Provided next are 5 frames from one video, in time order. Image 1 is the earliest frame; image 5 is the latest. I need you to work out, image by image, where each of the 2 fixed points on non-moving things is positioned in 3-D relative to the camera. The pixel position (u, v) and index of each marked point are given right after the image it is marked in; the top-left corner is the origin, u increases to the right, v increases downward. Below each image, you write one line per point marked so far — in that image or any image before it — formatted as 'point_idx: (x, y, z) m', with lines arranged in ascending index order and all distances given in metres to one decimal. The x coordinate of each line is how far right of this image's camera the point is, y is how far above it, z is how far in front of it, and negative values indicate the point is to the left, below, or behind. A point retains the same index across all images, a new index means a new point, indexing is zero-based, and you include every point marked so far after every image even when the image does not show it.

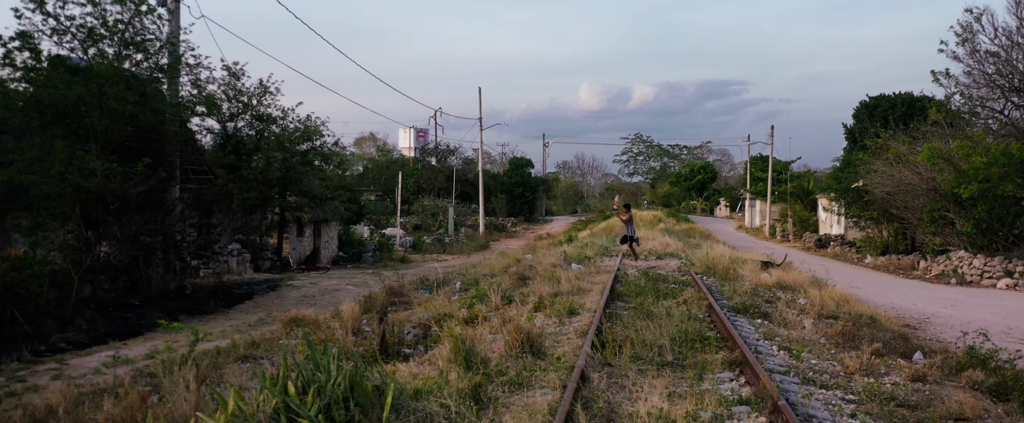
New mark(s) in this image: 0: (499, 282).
0: (-0.2, -1.3, +13.9) m
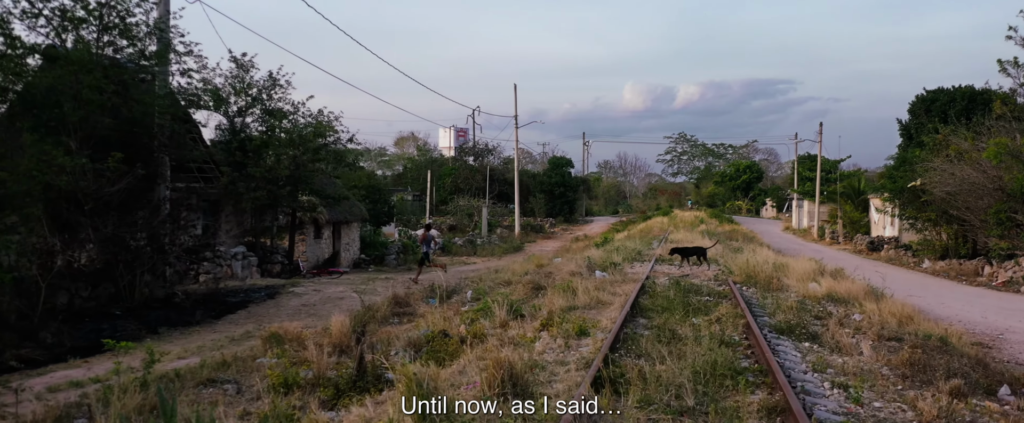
0: (0.0, -1.3, +12.5) m
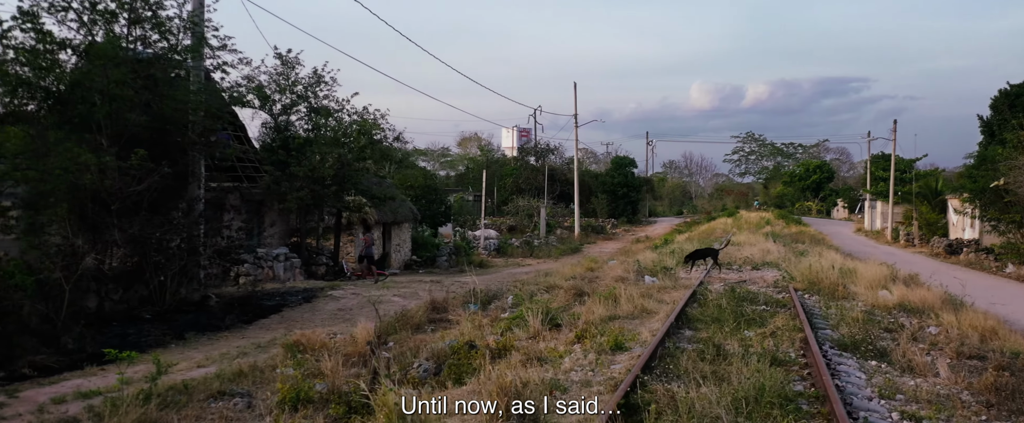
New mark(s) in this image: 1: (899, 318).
0: (+0.6, -1.3, +11.8) m
1: (+5.3, -1.4, +10.4) m
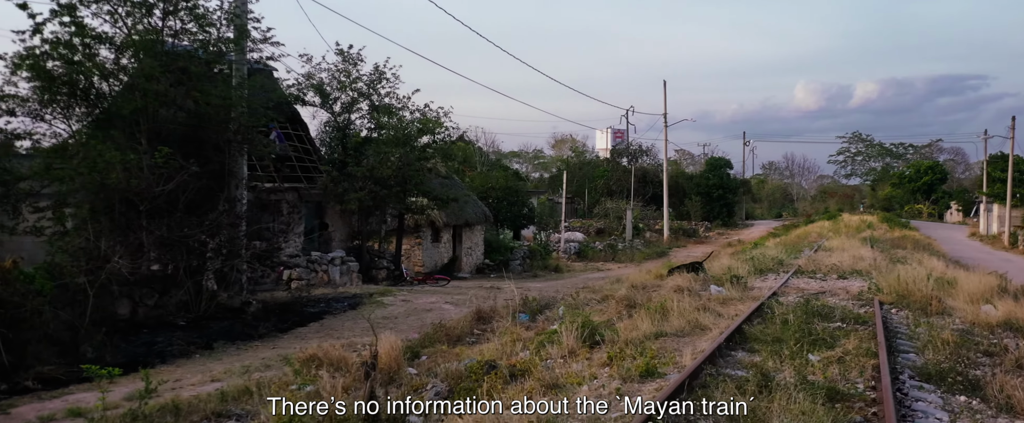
0: (+1.3, -1.4, +10.8) m
1: (+5.7, -1.5, +8.9) m
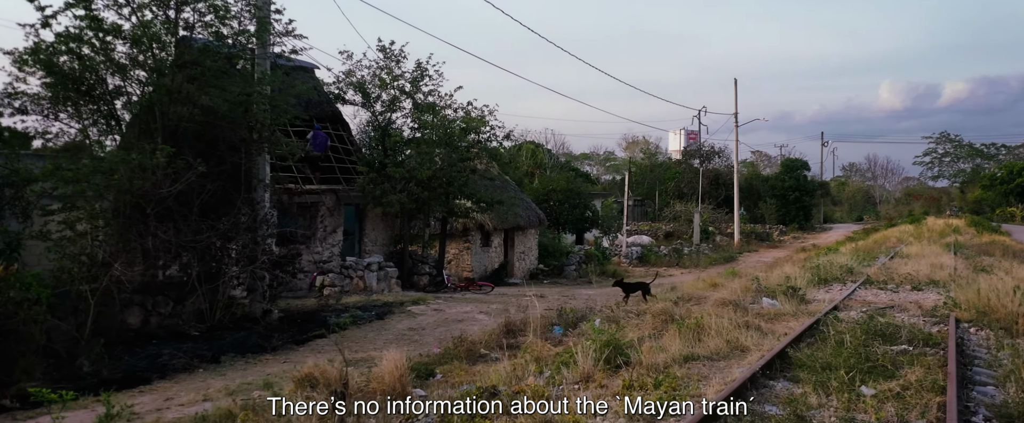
0: (+1.6, -1.5, +9.9) m
1: (+5.8, -1.6, +7.5) m
